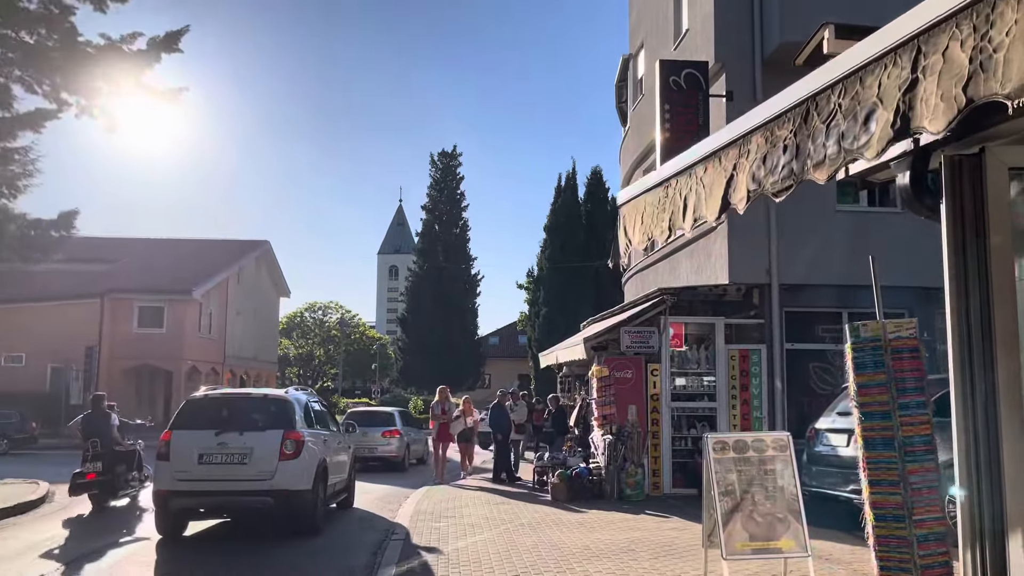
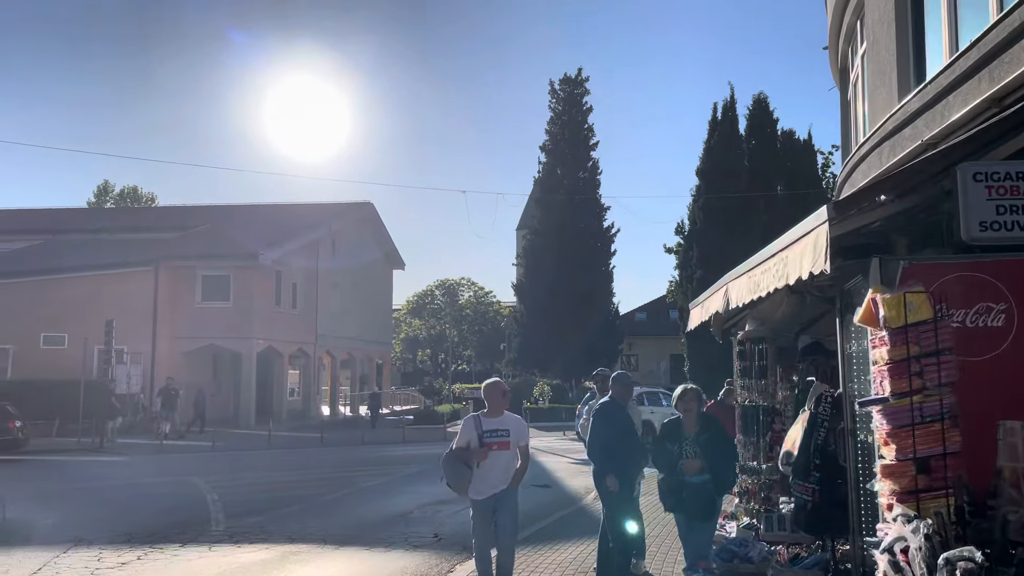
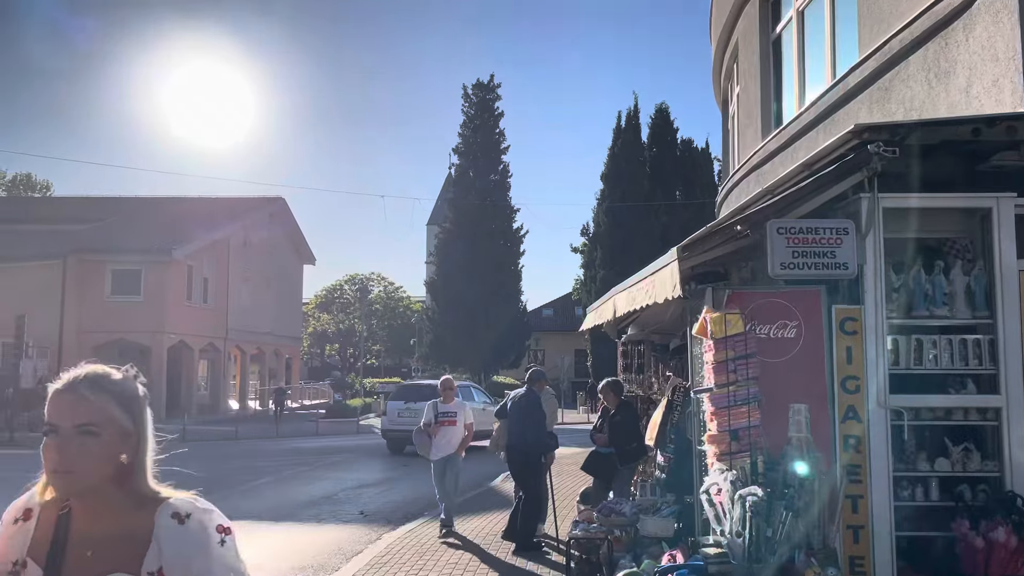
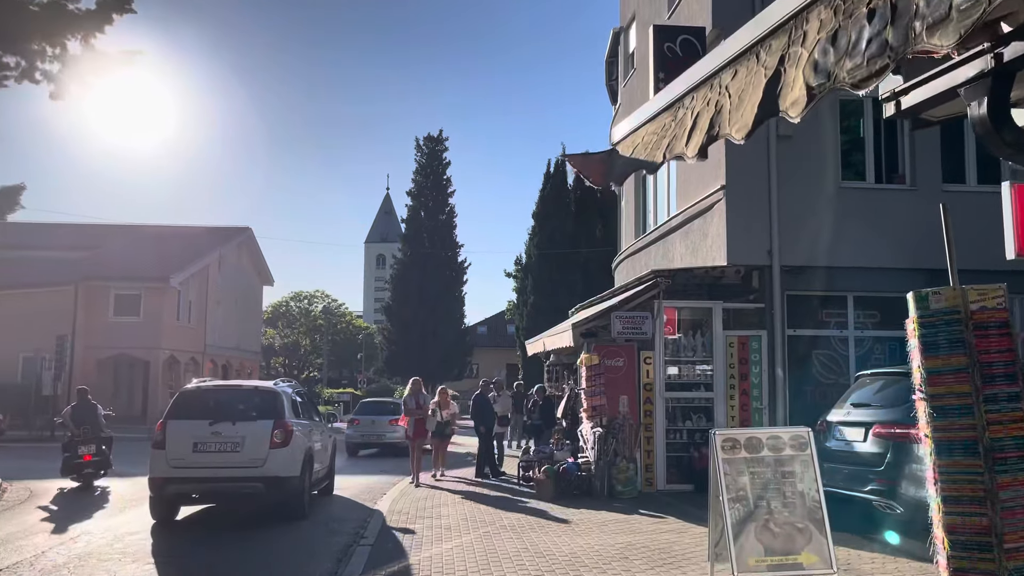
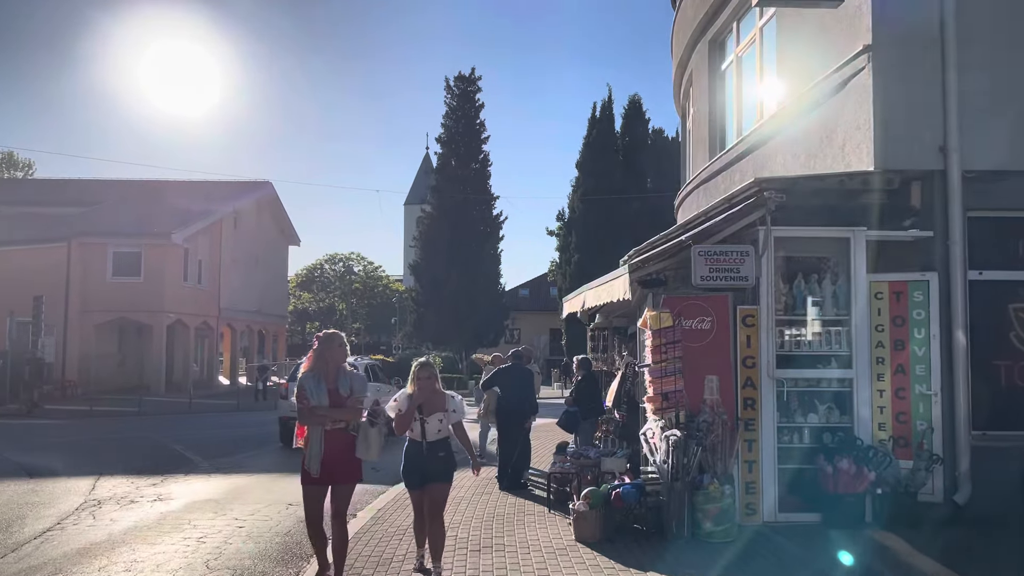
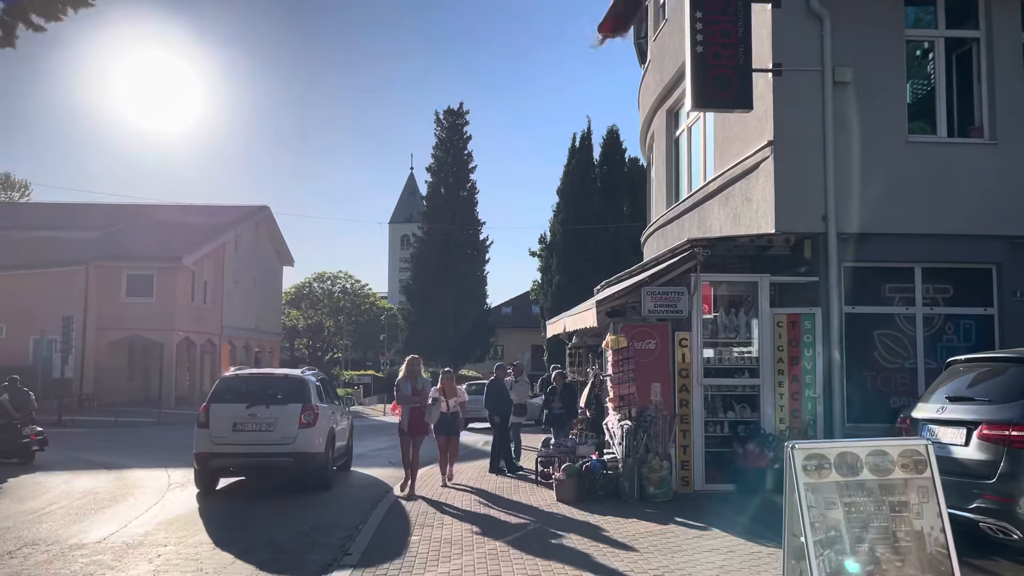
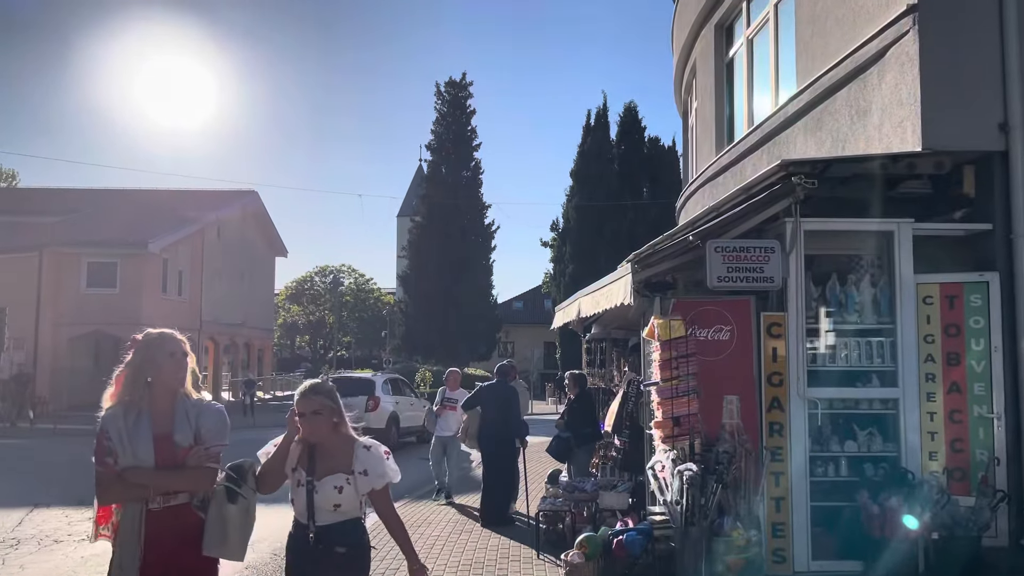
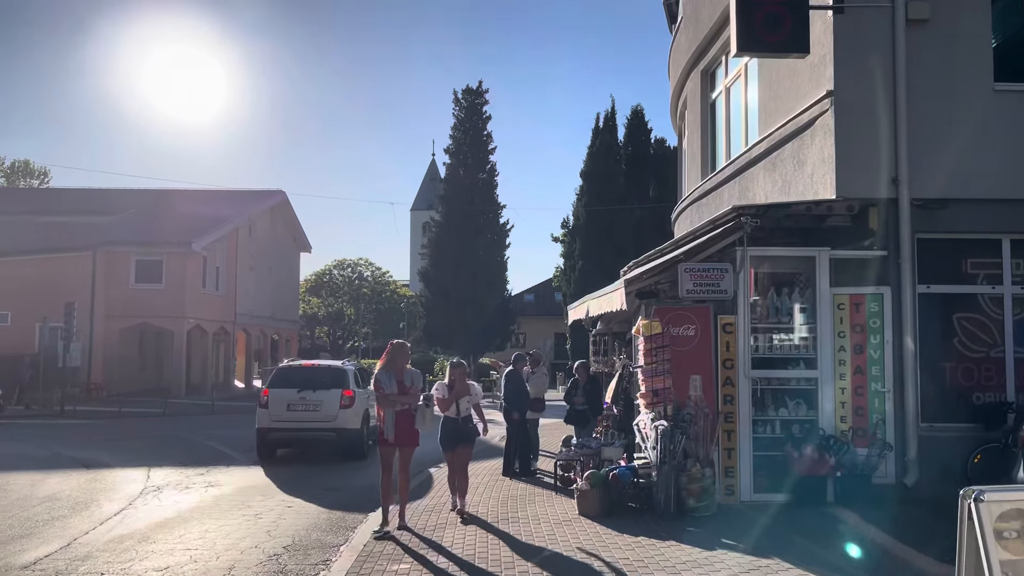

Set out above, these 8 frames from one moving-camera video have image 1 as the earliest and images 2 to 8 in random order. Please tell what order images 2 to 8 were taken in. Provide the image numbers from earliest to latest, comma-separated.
4, 6, 8, 5, 7, 3, 2
